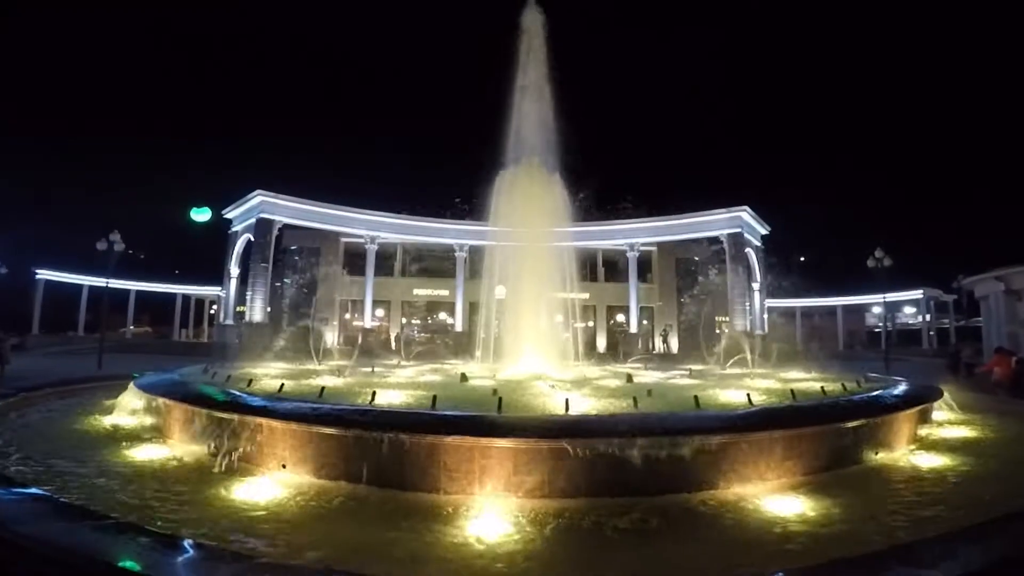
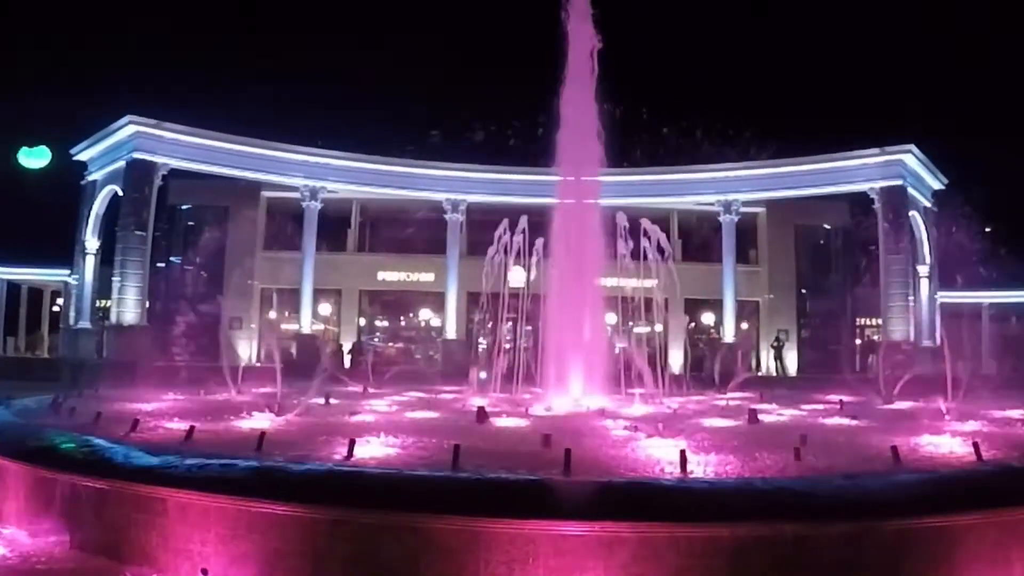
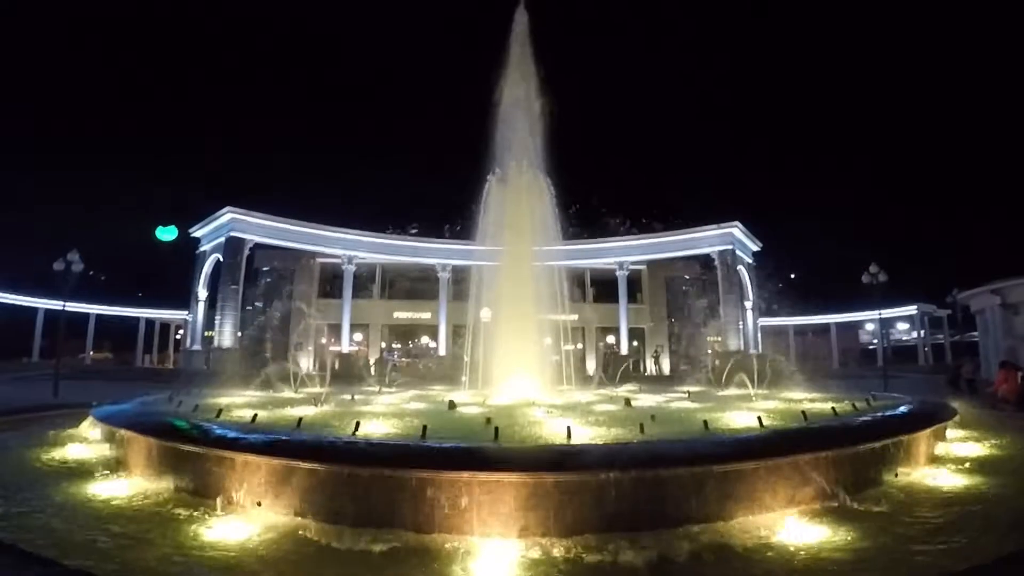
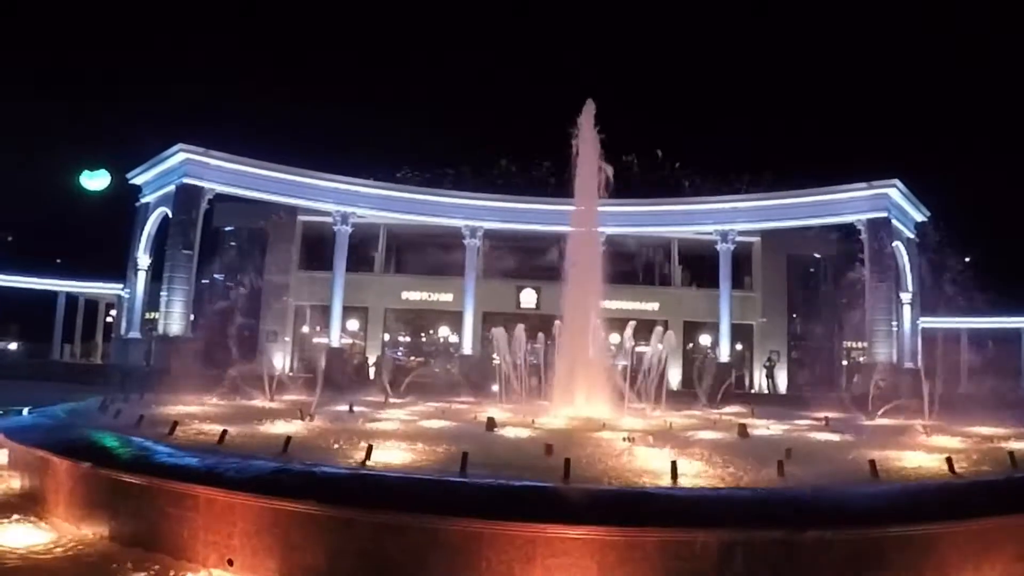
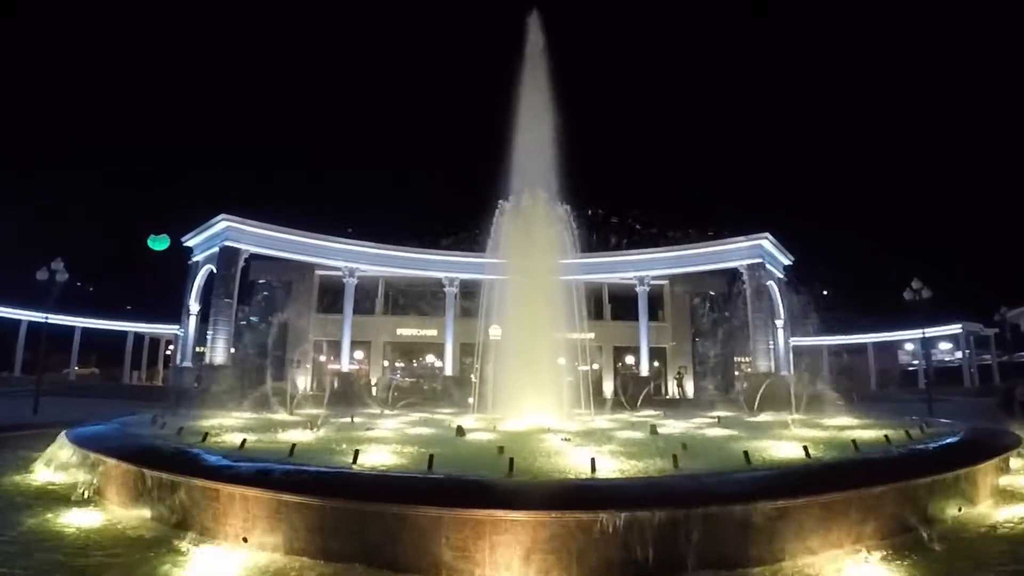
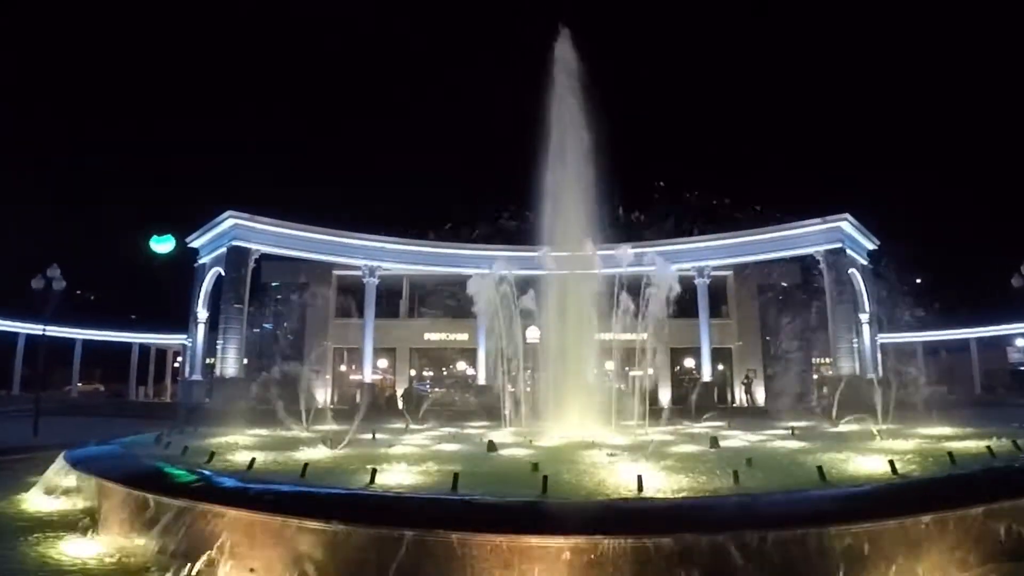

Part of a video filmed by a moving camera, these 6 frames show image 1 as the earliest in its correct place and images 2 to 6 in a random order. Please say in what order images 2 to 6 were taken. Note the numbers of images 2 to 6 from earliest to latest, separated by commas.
3, 5, 6, 4, 2
